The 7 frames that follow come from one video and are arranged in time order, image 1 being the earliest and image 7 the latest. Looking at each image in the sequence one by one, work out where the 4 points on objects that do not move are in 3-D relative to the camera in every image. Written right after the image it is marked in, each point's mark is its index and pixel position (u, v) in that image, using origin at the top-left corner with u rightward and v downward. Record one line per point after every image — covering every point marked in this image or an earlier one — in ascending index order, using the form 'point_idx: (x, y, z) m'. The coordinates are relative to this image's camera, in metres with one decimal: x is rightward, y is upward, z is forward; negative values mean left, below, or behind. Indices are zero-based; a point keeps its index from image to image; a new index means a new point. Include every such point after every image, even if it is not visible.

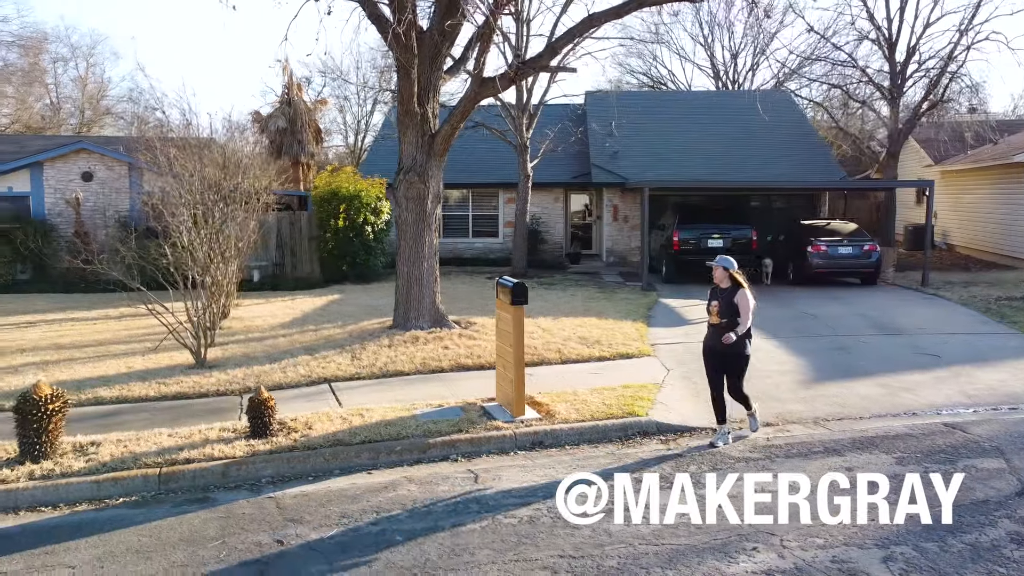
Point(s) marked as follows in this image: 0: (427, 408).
0: (-0.8, -1.2, +7.8) m
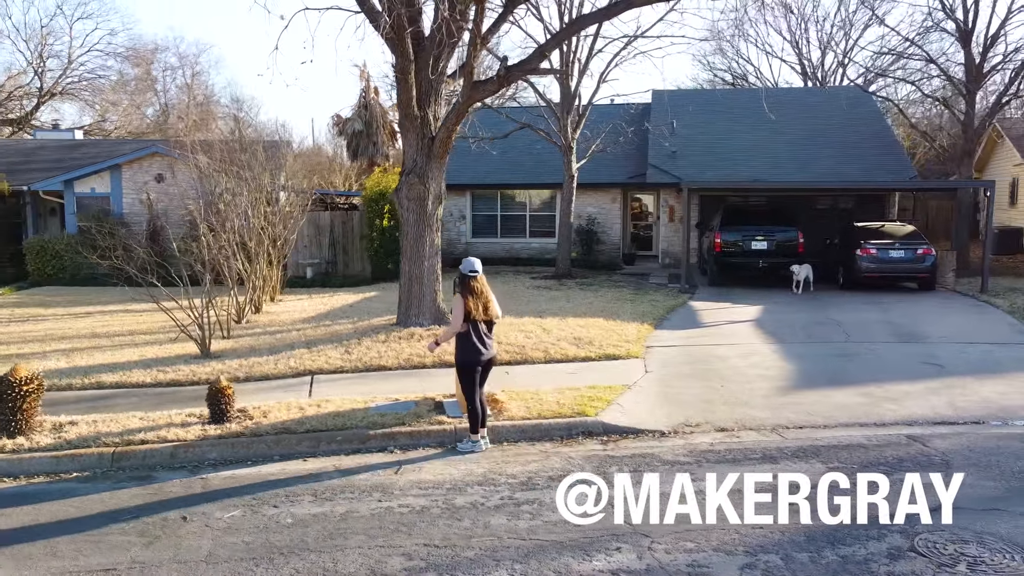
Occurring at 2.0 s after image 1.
0: (-1.3, -1.1, +8.1) m
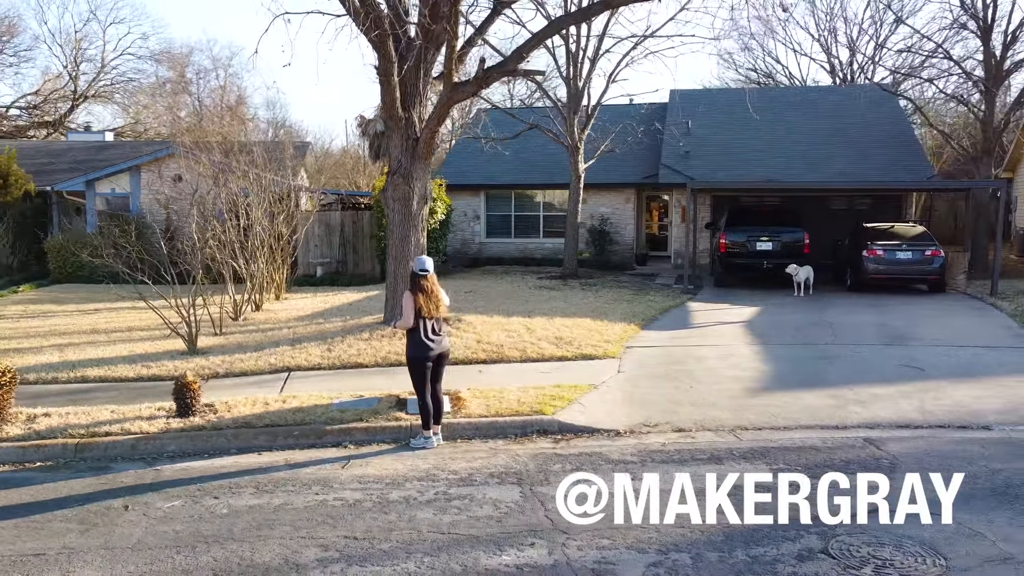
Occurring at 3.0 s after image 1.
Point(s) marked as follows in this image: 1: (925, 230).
0: (-1.7, -1.1, +8.2) m
1: (+8.6, +1.2, +16.9) m
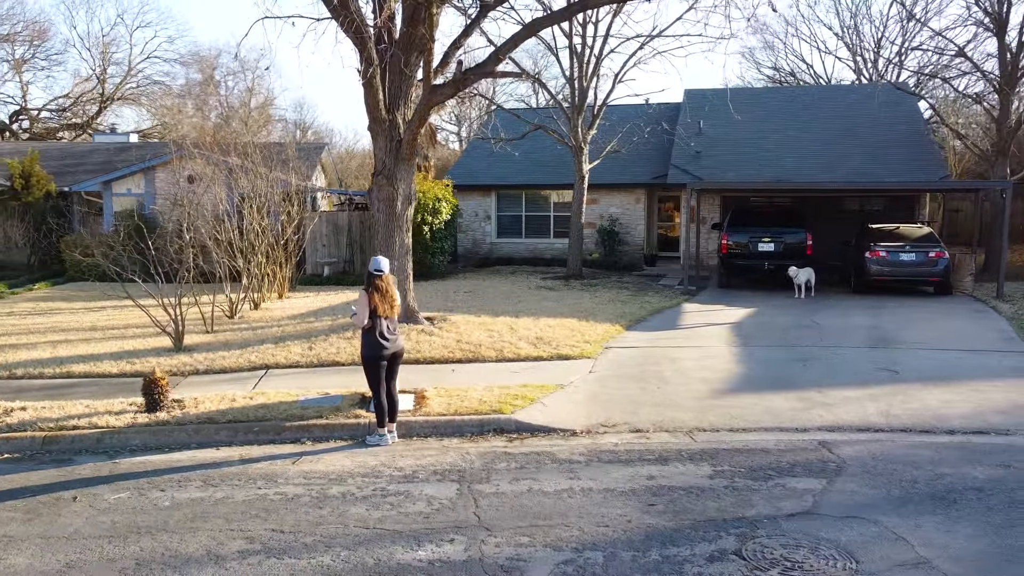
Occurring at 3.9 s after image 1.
0: (-2.1, -1.1, +8.4) m
1: (+8.6, +1.2, +16.7) m
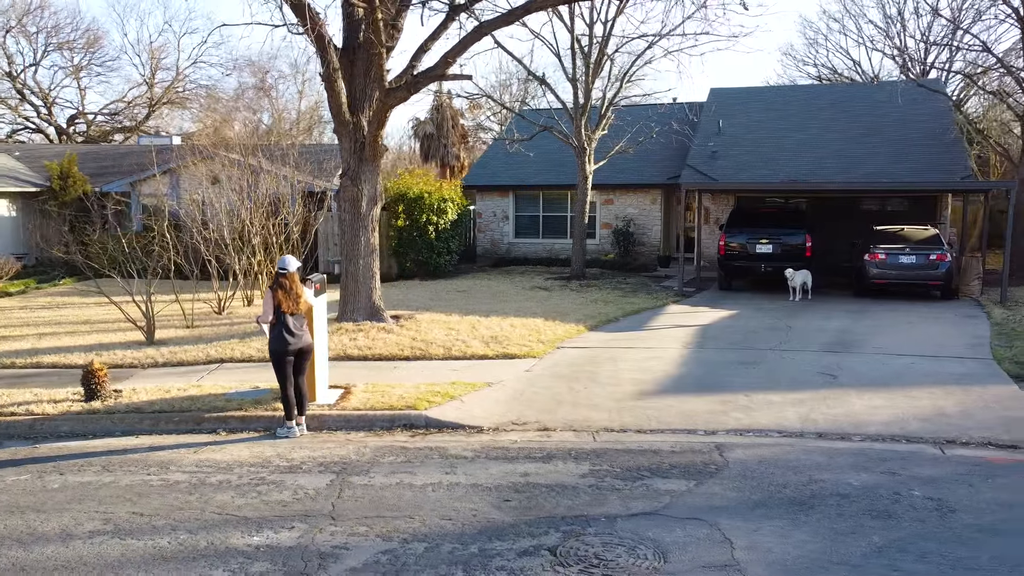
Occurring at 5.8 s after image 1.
0: (-2.9, -1.1, +8.7) m
1: (+8.4, +1.1, +16.1) m
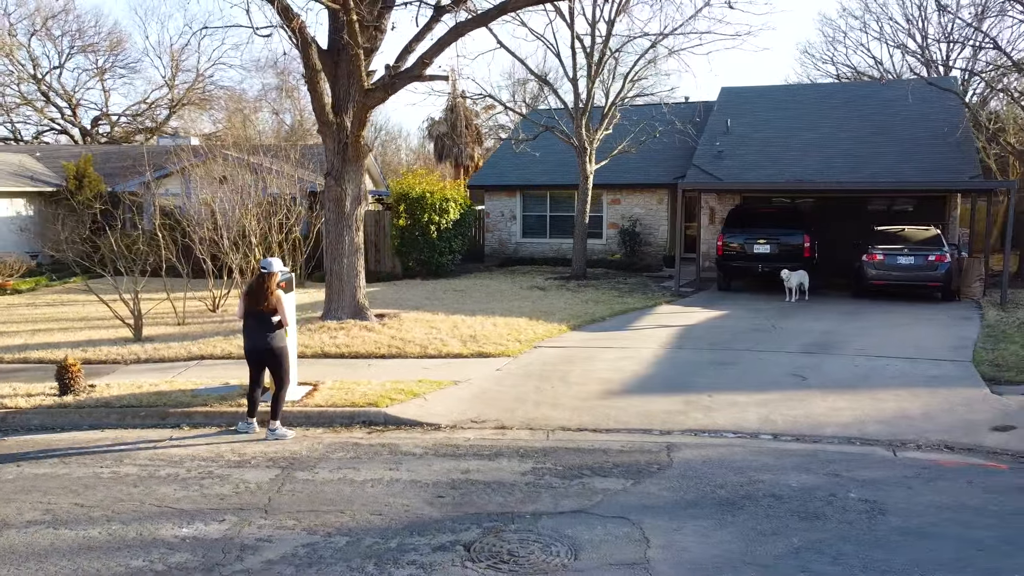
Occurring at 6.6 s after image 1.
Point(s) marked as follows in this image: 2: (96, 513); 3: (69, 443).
0: (-3.3, -1.1, +8.9) m
1: (+8.3, +1.1, +15.9) m
2: (-2.9, -1.6, +5.7) m
3: (-4.1, -1.4, +7.5) m
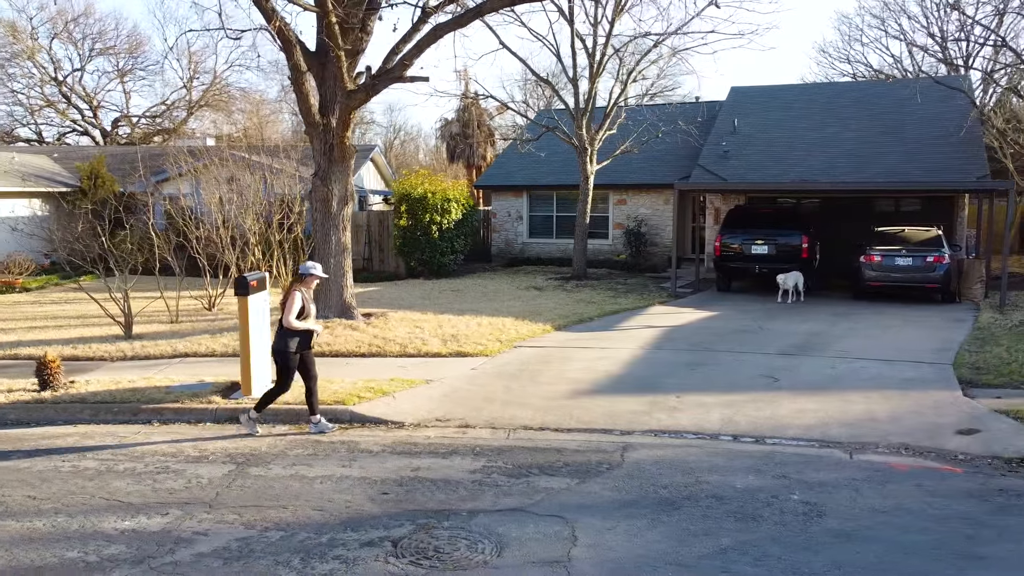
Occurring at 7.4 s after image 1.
0: (-3.6, -1.0, +9.1) m
1: (+8.2, +1.0, +15.7) m
2: (-3.3, -1.6, +5.8) m
3: (-4.5, -1.4, +7.7) m
